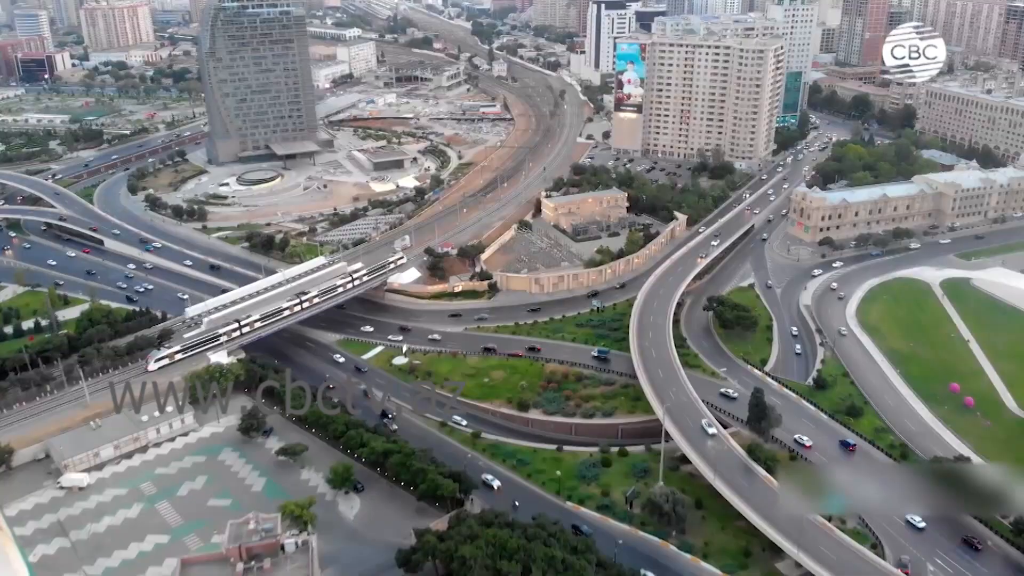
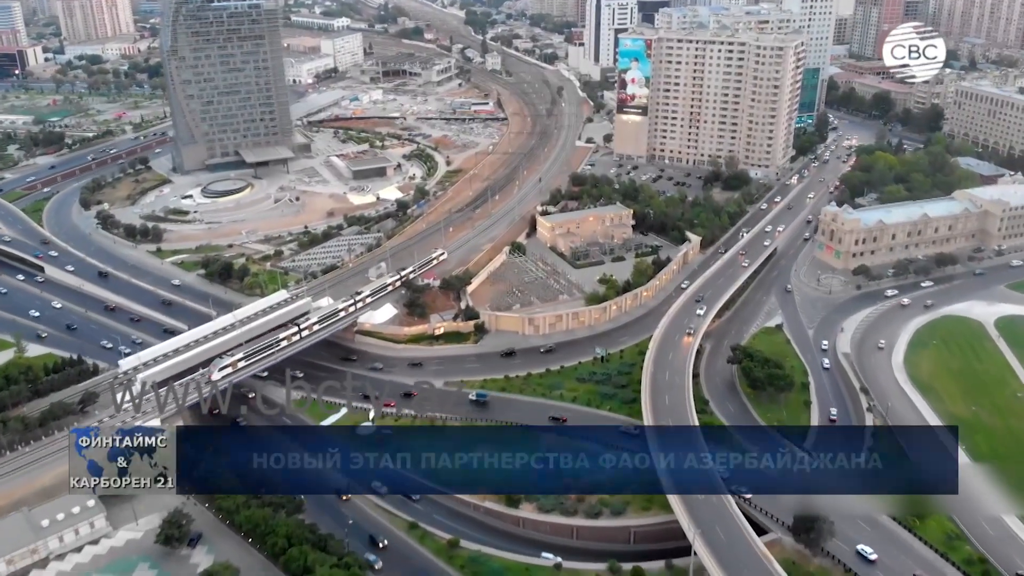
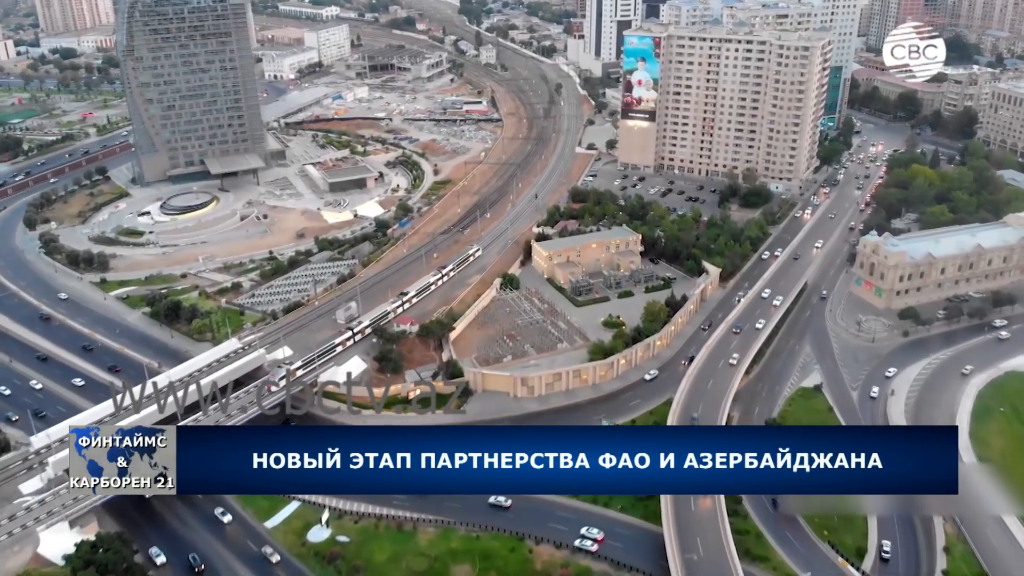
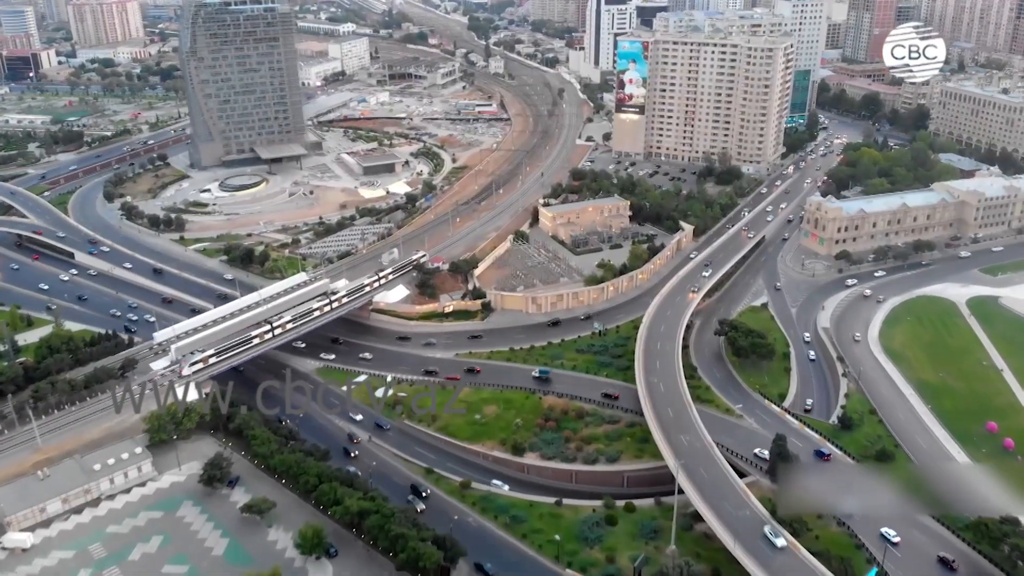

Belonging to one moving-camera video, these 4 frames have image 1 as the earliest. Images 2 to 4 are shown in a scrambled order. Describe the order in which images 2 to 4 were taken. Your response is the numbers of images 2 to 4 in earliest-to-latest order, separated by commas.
4, 2, 3
